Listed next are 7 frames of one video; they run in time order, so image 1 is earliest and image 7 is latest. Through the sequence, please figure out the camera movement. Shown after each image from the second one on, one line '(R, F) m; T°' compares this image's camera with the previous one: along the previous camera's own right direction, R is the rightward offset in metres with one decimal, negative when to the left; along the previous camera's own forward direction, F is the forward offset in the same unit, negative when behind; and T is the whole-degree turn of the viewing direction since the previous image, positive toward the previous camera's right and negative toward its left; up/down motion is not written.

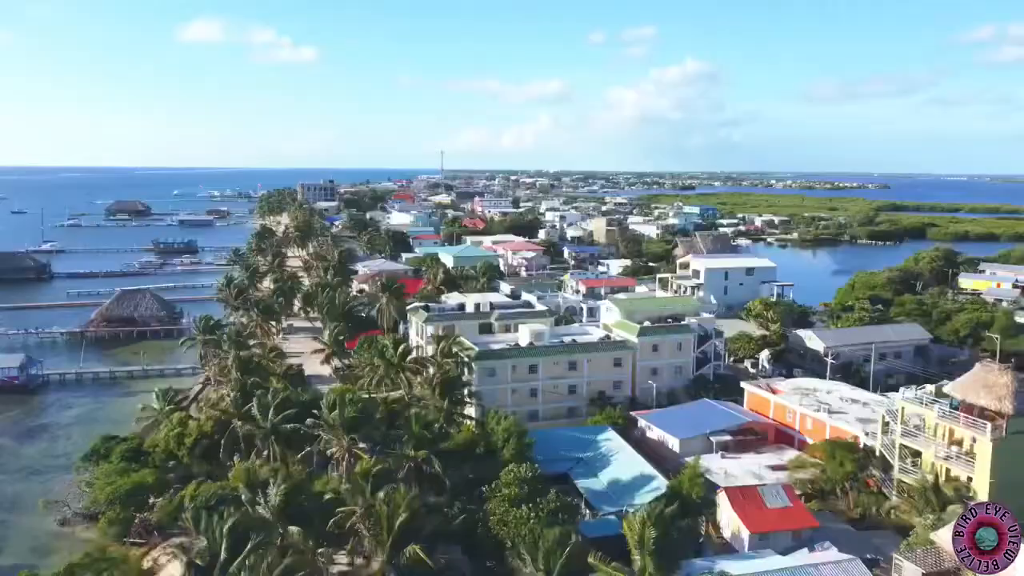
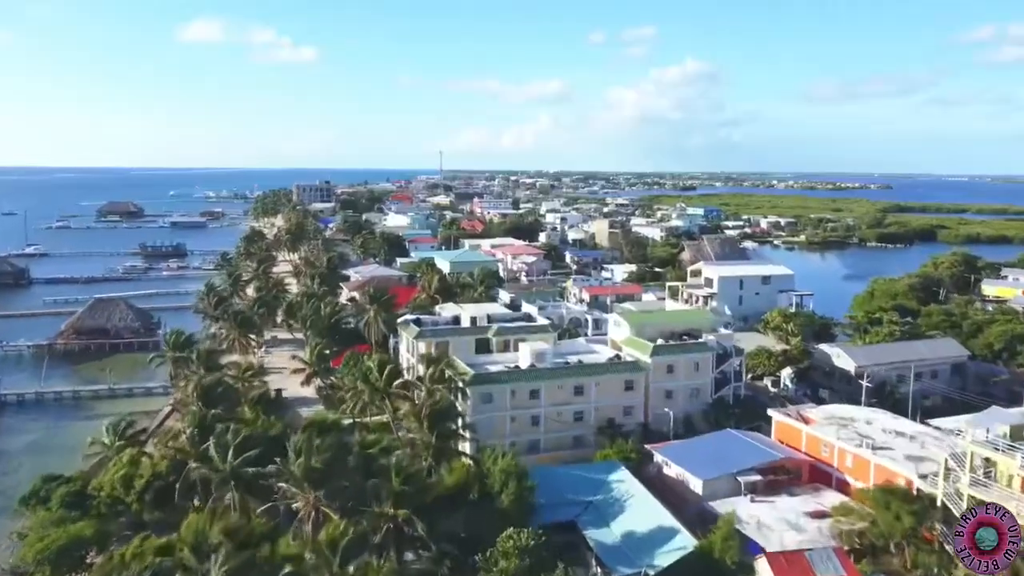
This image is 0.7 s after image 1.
(0.0, +3.8) m; 0°
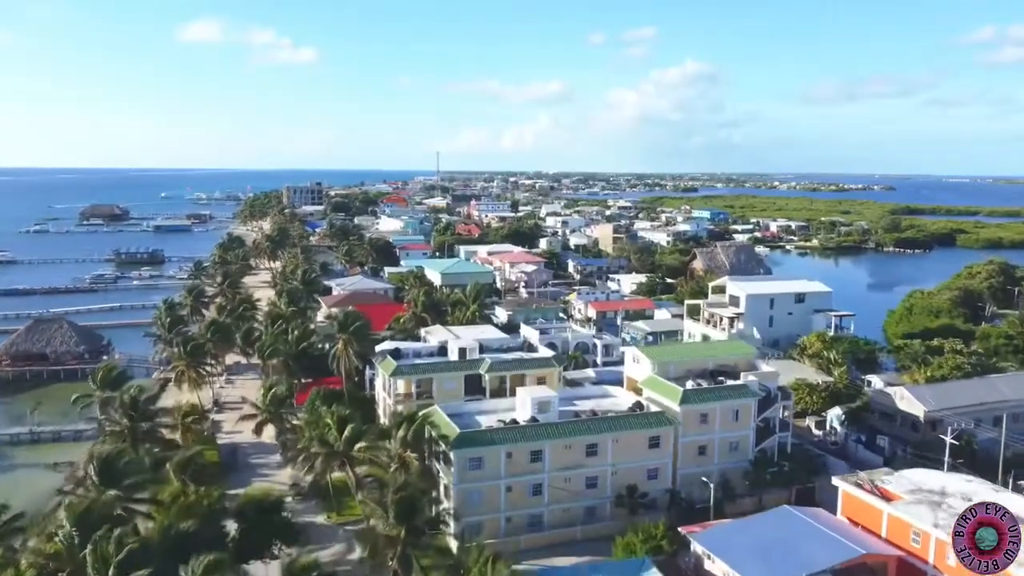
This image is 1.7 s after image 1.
(+0.1, +6.7) m; 0°
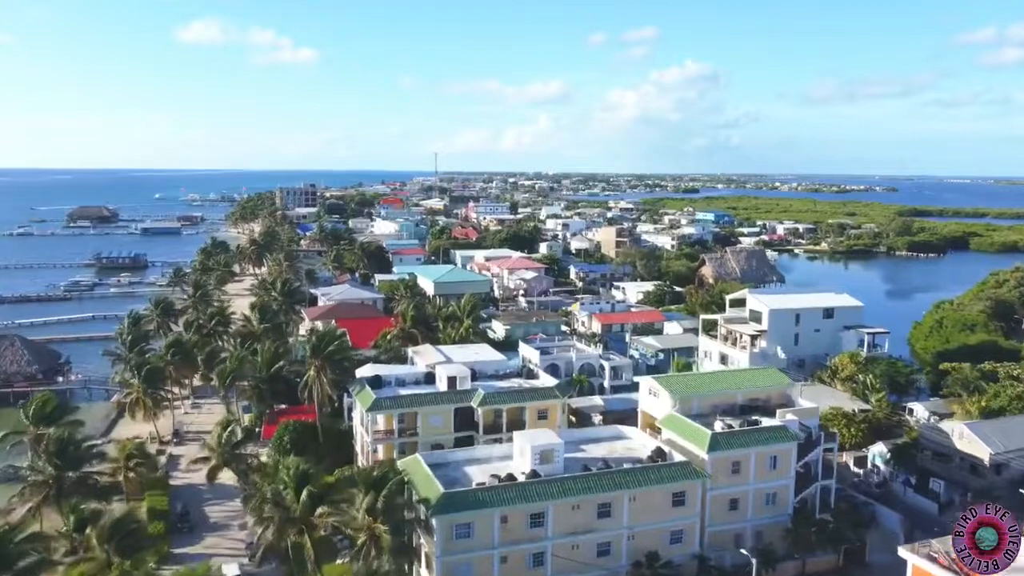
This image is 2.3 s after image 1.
(+0.1, +4.5) m; 0°
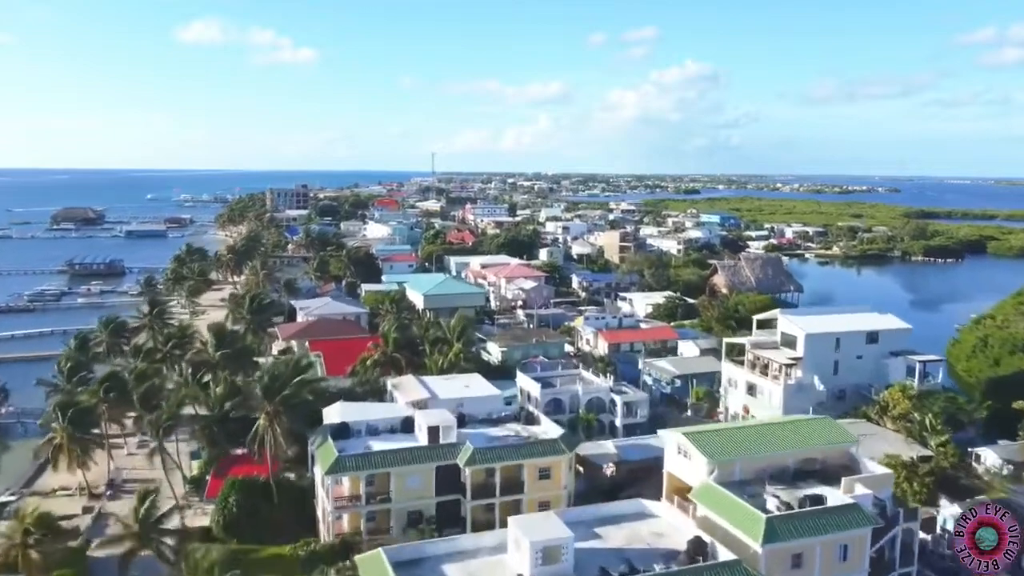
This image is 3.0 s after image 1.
(+0.1, +5.5) m; 0°
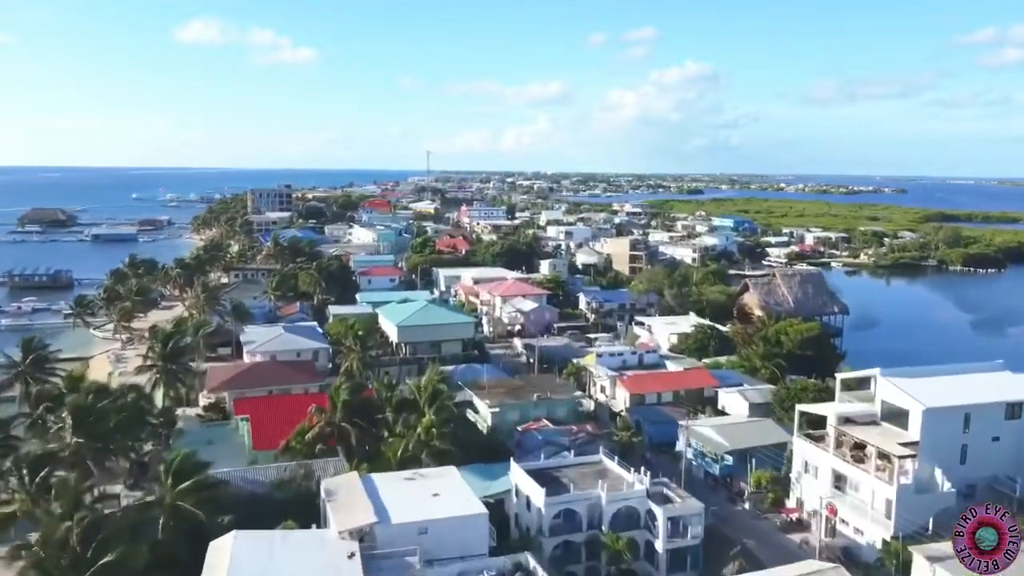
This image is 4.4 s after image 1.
(+0.1, +10.7) m; 0°
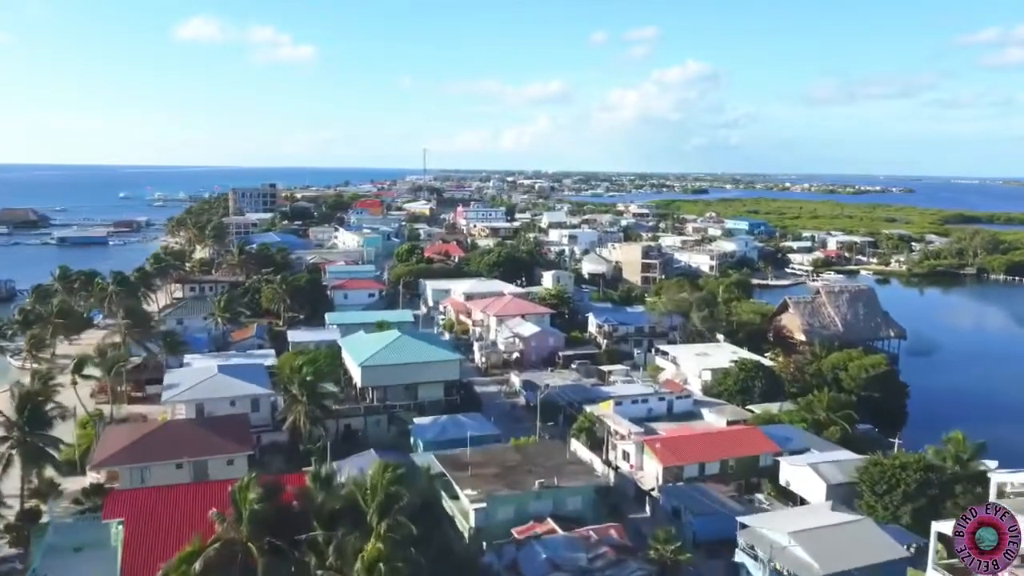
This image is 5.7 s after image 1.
(+0.1, +9.6) m; 0°
